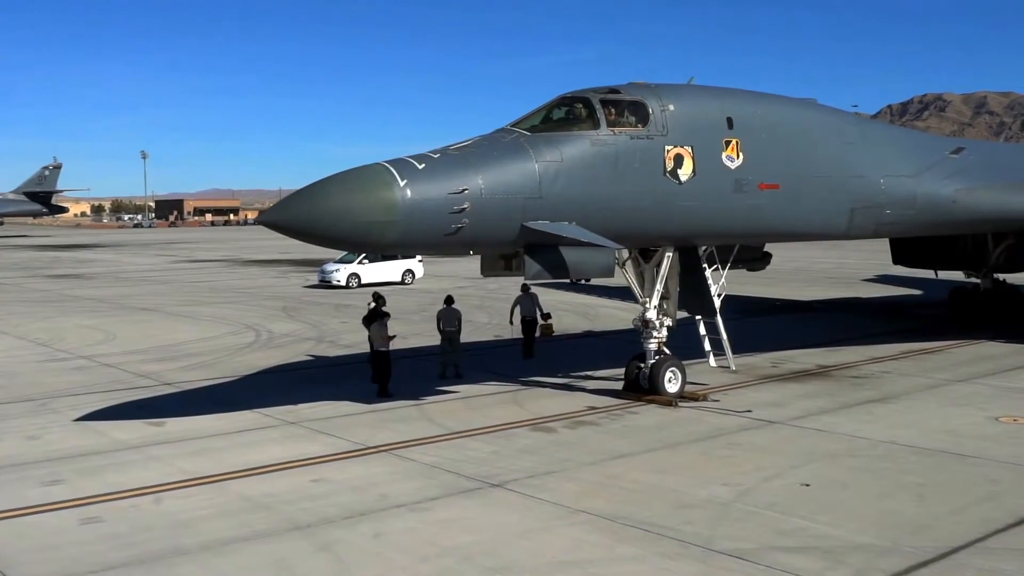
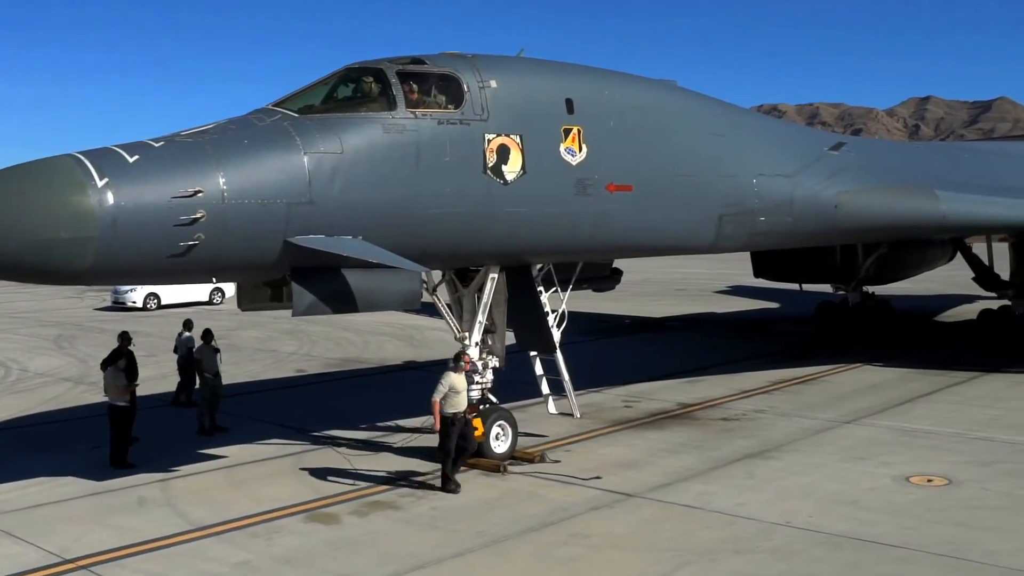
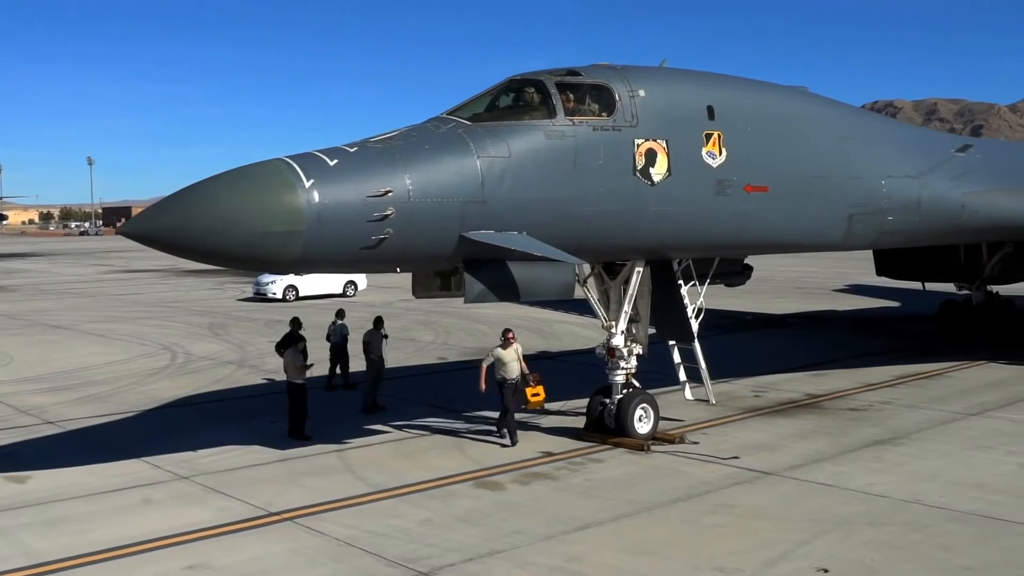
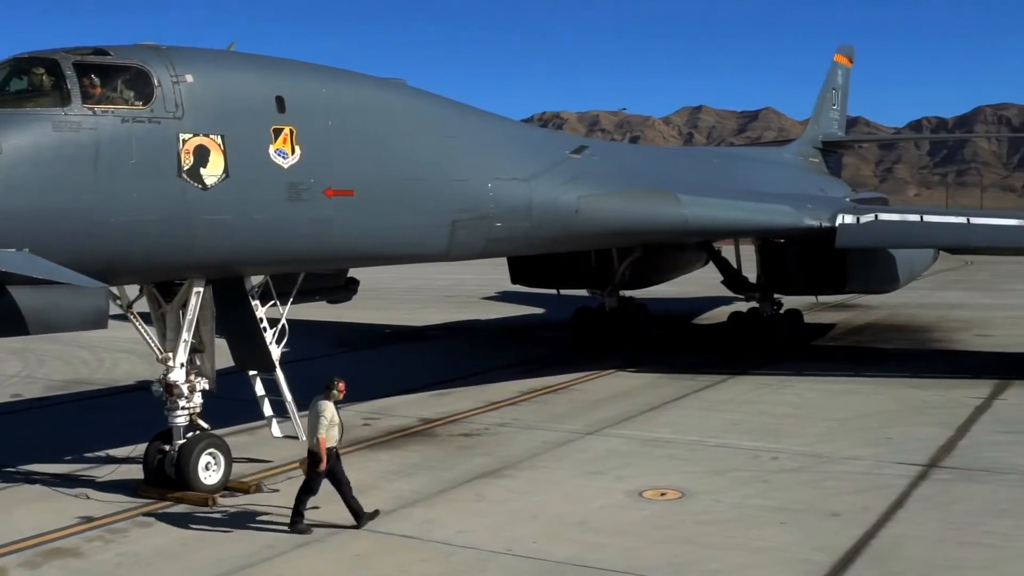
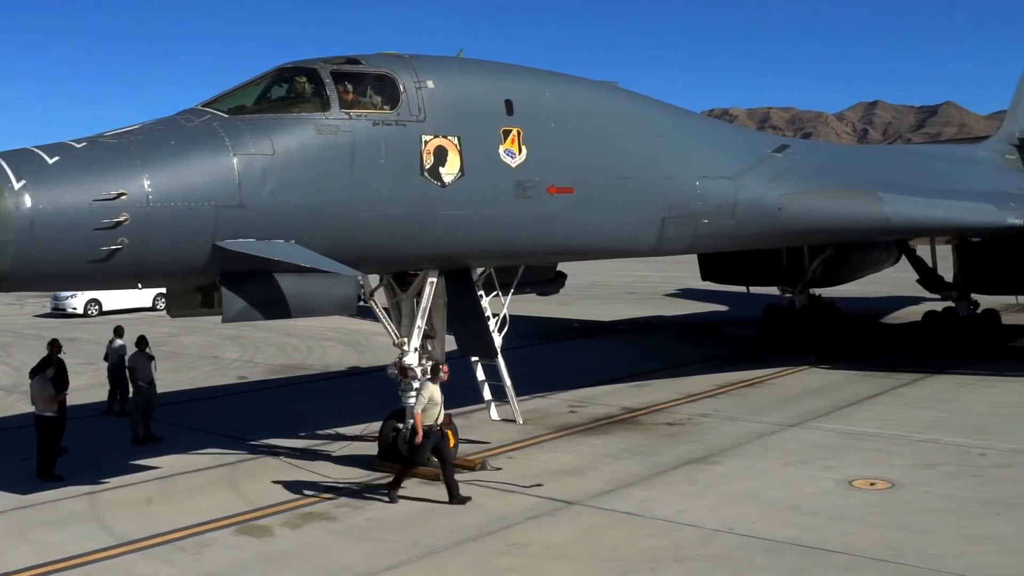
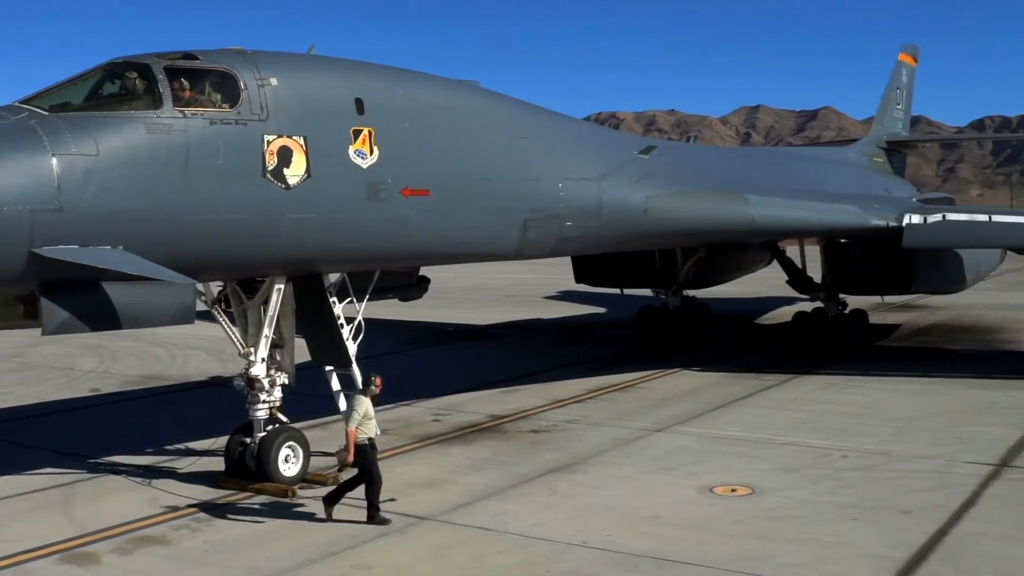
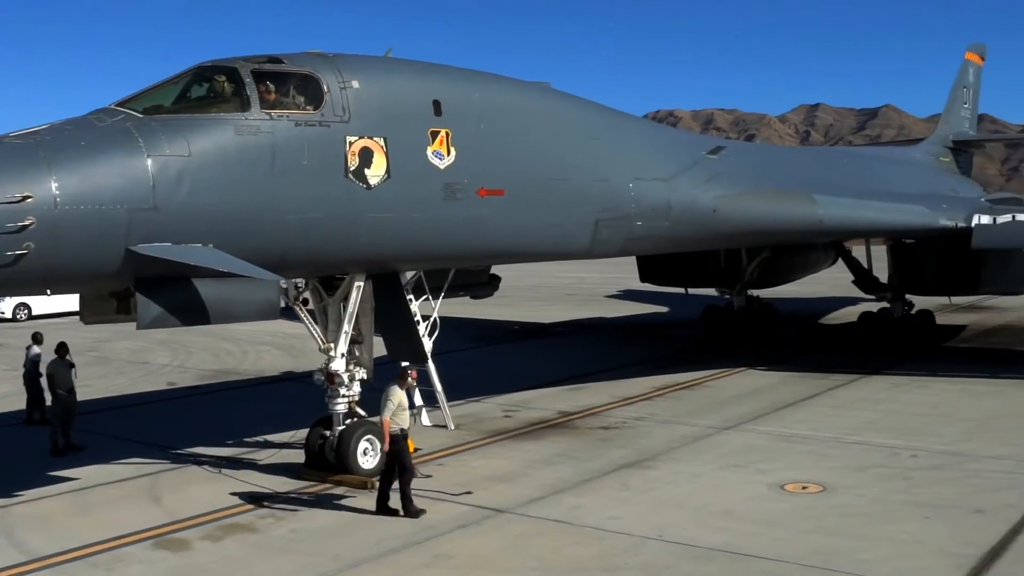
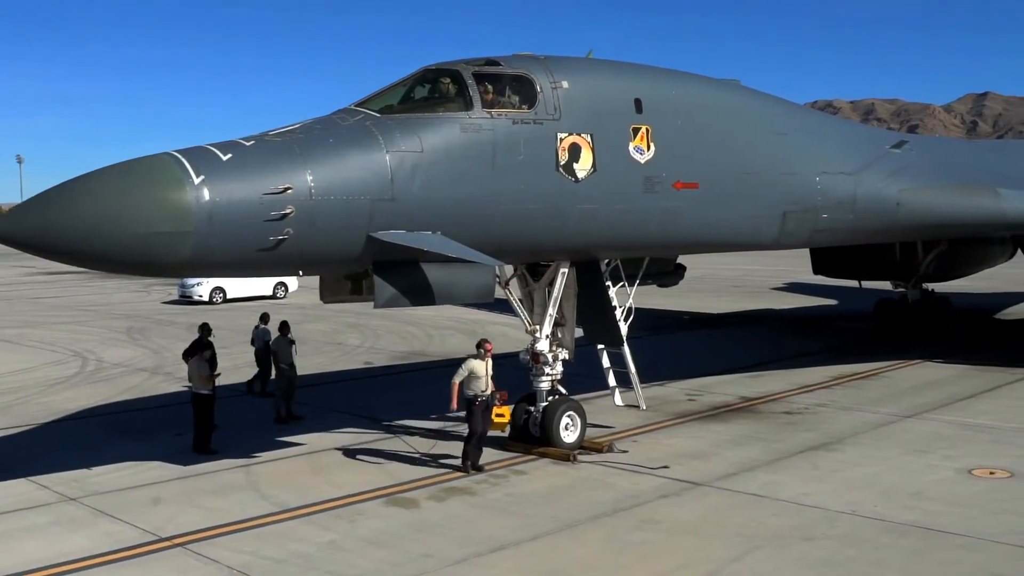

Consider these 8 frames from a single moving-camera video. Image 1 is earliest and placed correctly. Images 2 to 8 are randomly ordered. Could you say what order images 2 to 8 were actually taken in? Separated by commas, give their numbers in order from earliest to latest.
3, 8, 2, 5, 7, 6, 4
